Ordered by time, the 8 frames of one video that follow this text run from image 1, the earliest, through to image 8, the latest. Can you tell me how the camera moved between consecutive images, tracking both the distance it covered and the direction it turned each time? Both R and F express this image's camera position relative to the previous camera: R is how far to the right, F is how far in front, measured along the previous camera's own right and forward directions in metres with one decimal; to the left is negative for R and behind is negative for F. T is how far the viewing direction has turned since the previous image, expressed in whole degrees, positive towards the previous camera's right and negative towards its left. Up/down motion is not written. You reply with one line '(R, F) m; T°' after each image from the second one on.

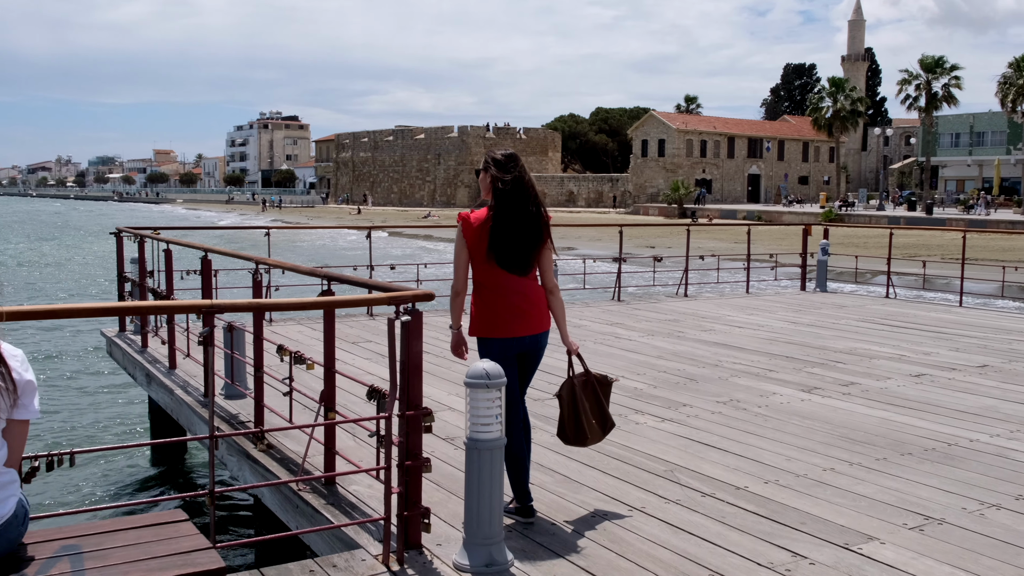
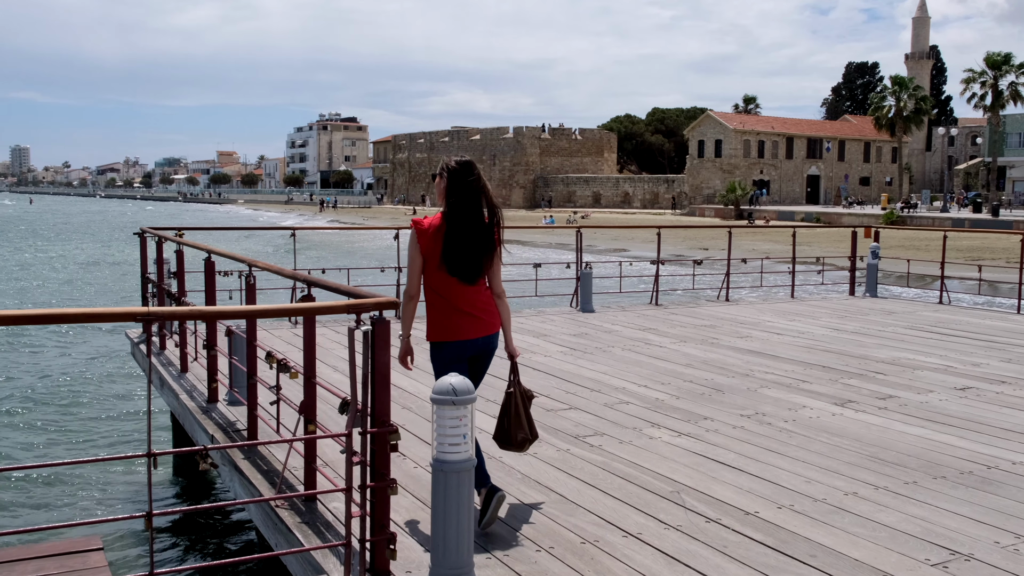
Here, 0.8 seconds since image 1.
(+0.2, +0.3) m; -3°
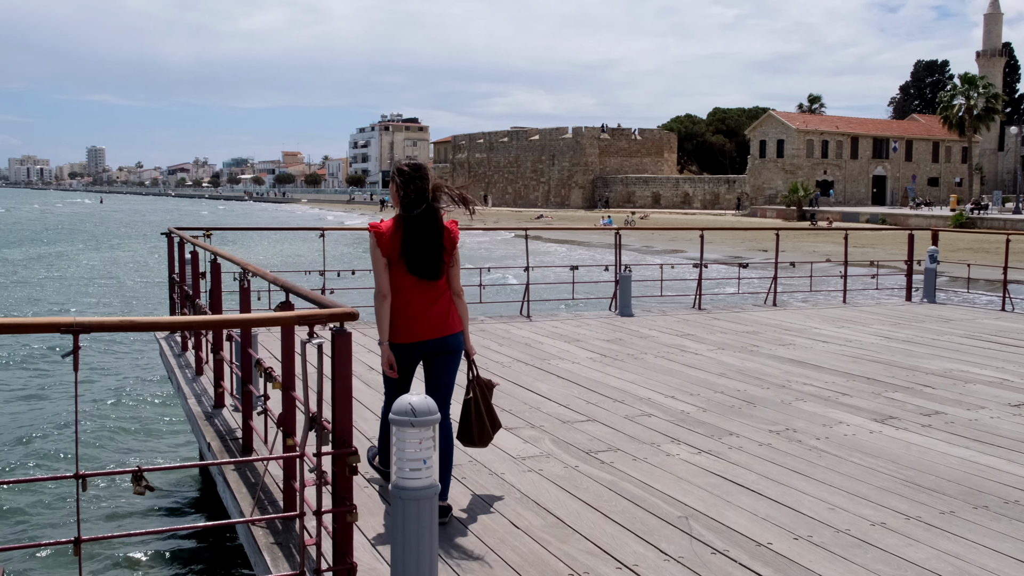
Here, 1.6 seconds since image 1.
(+0.2, +0.3) m; -3°
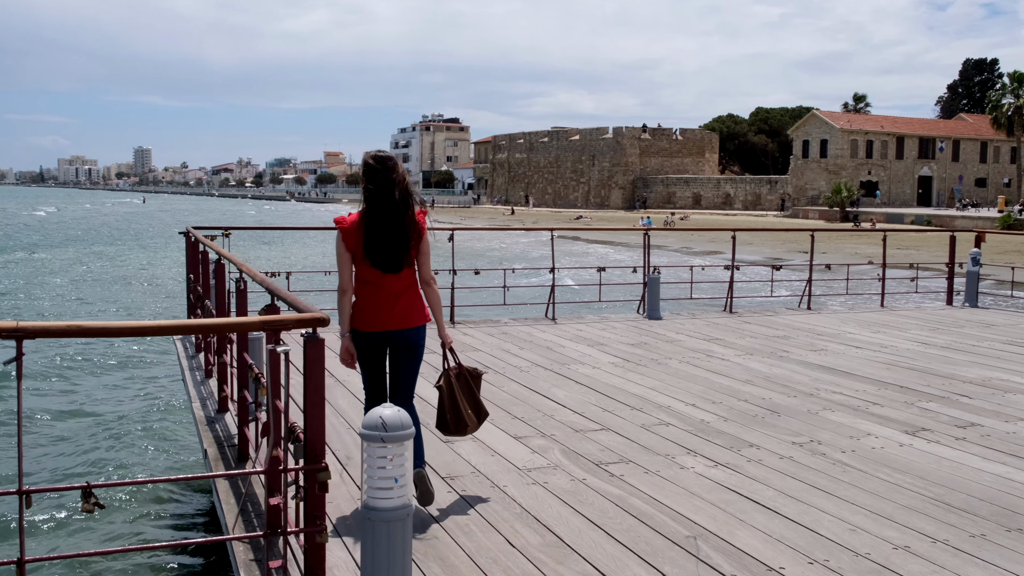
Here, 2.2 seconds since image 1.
(+0.1, +0.2) m; -2°
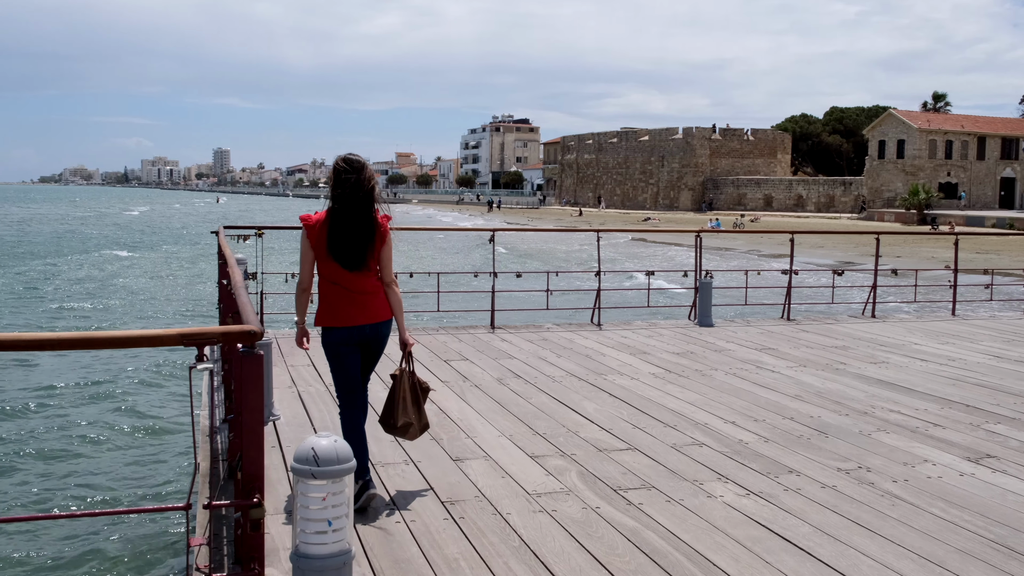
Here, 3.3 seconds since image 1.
(+0.2, +0.4) m; -4°
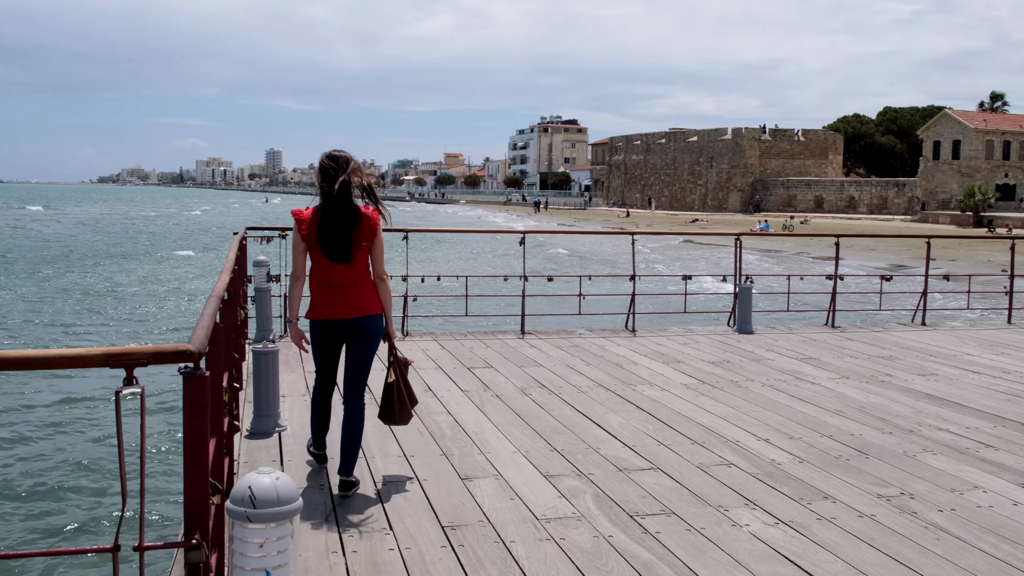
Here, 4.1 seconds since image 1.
(+0.1, +0.3) m; -3°
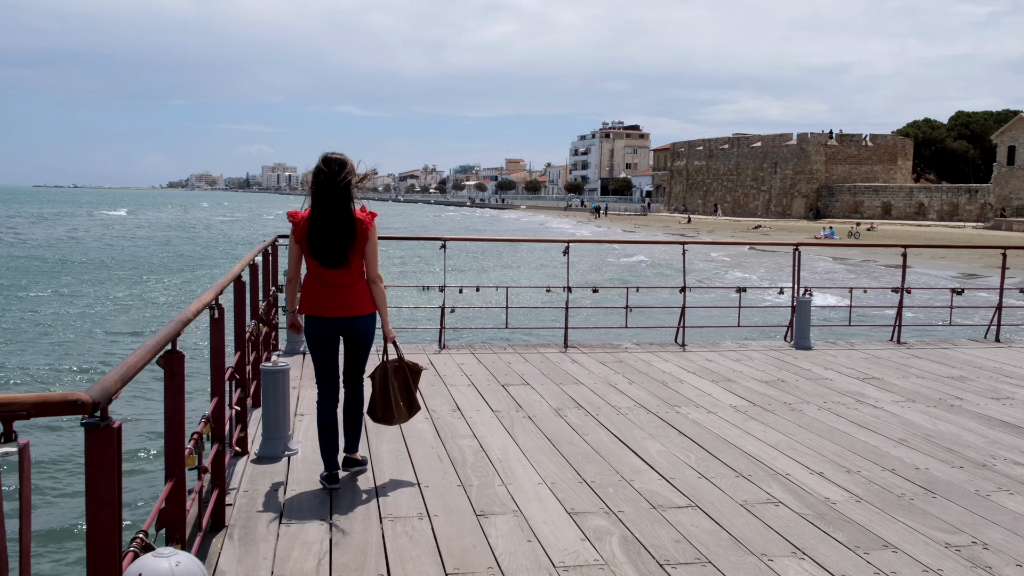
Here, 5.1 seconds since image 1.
(+0.1, +0.4) m; -3°
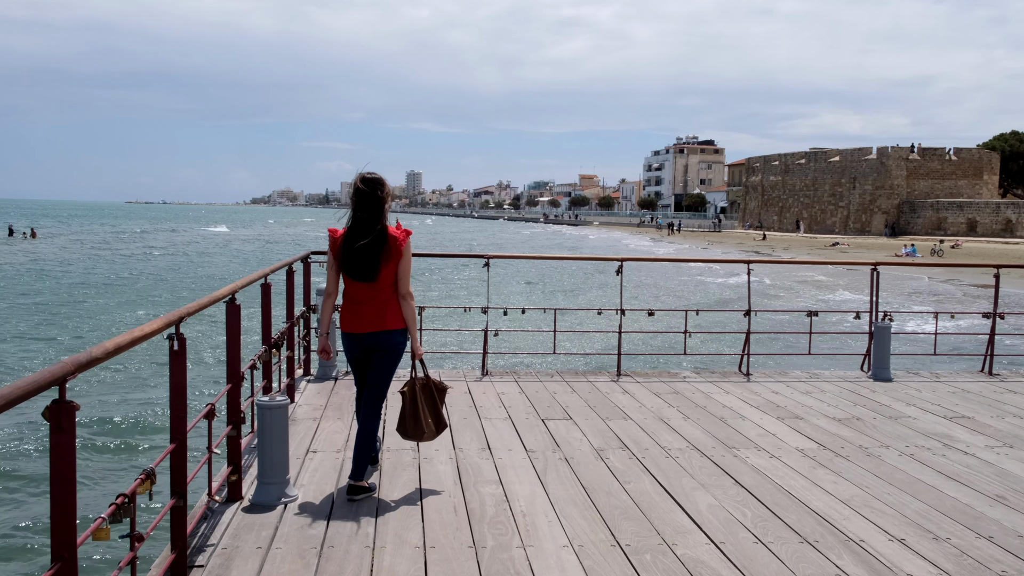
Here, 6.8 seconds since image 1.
(+0.2, +0.6) m; -4°
